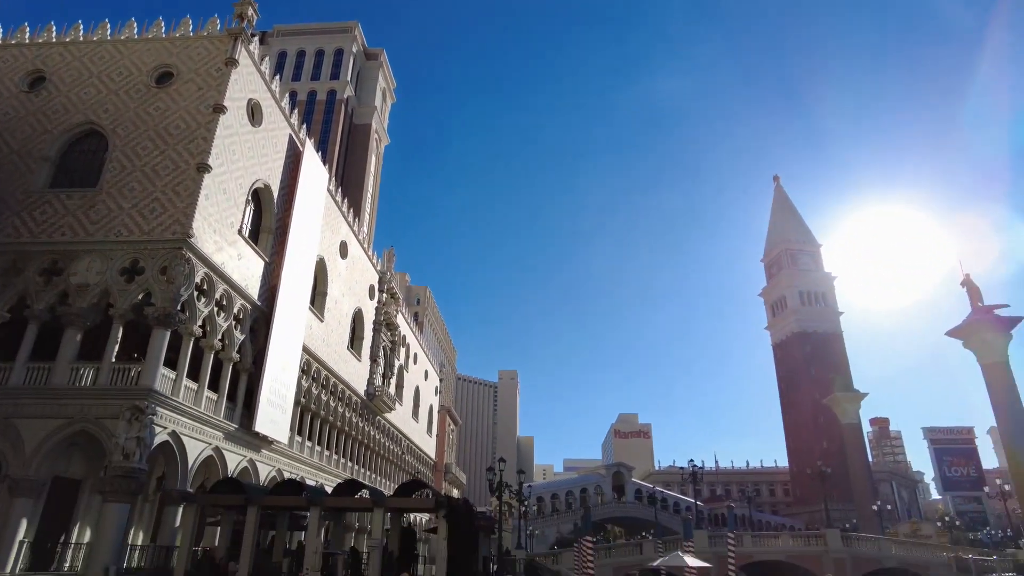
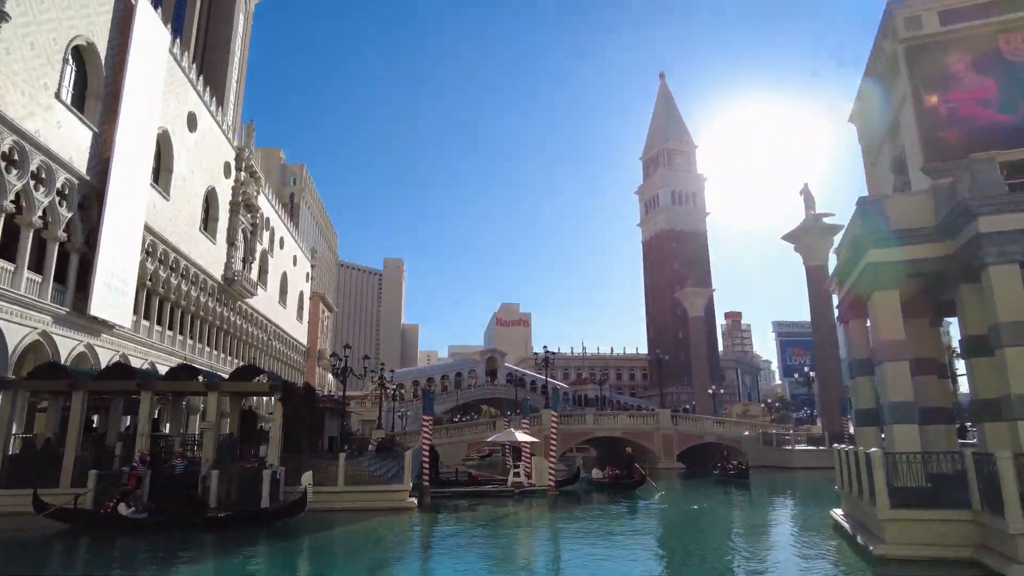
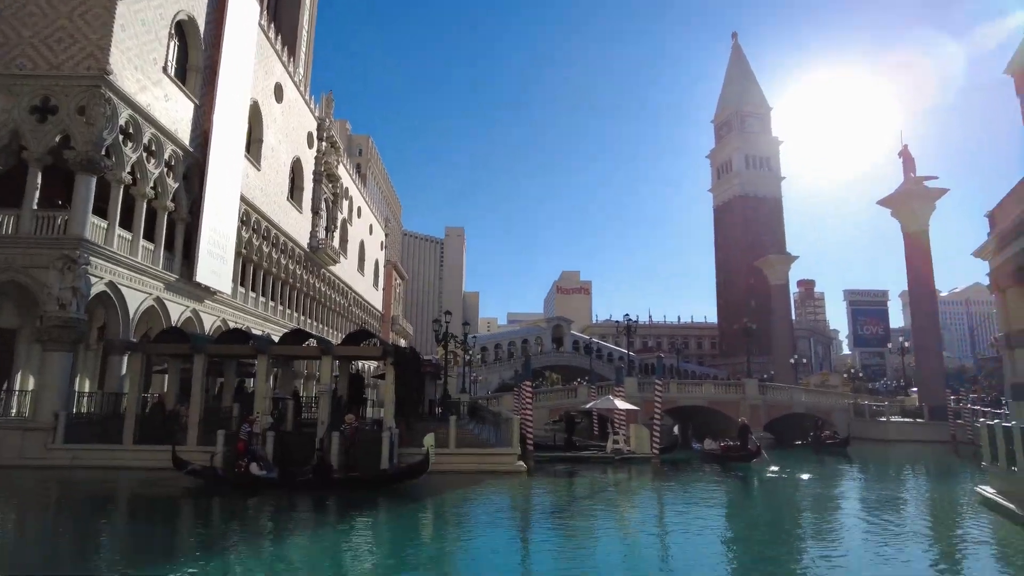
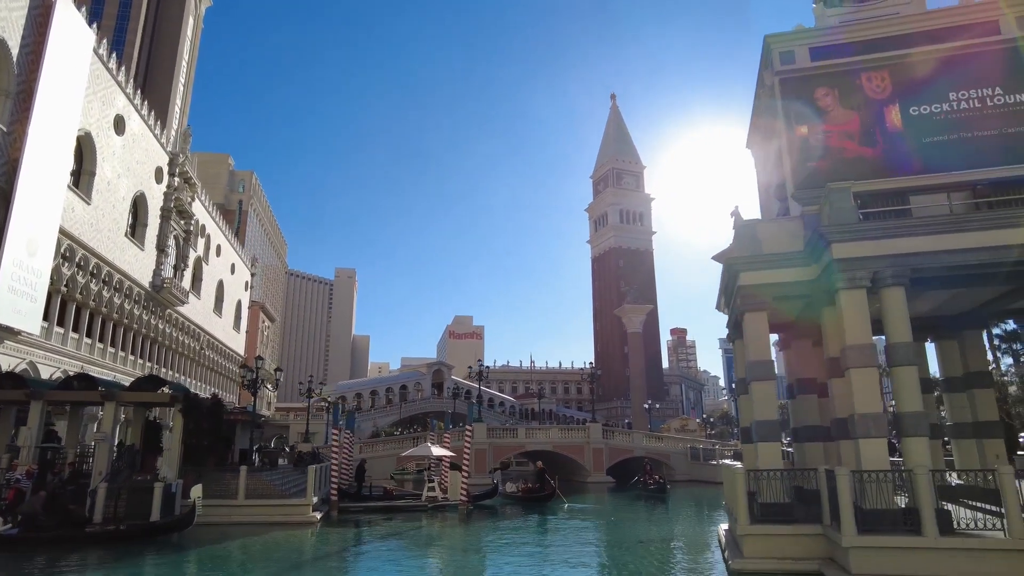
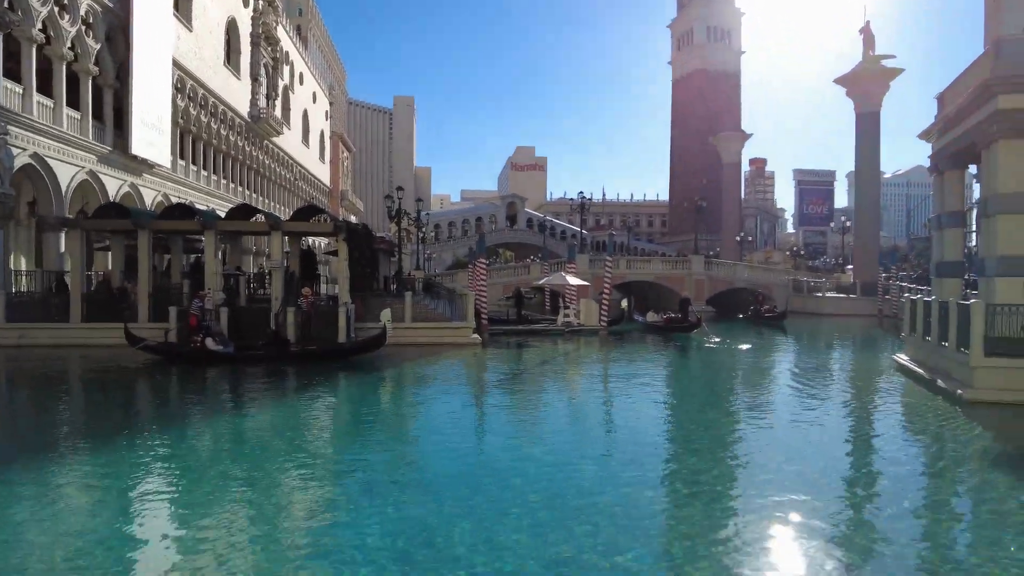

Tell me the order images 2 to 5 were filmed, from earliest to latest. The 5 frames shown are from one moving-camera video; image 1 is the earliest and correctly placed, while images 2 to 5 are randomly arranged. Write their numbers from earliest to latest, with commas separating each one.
3, 5, 2, 4
